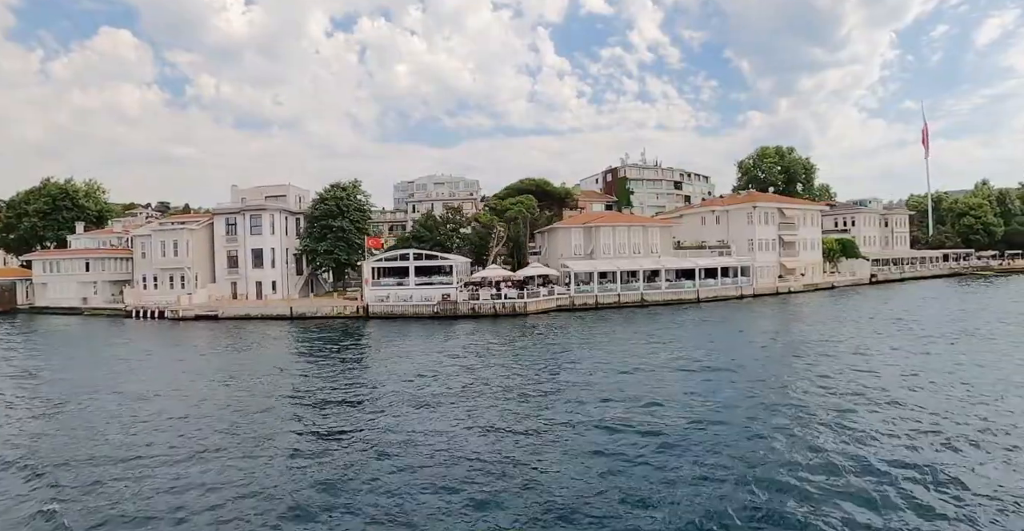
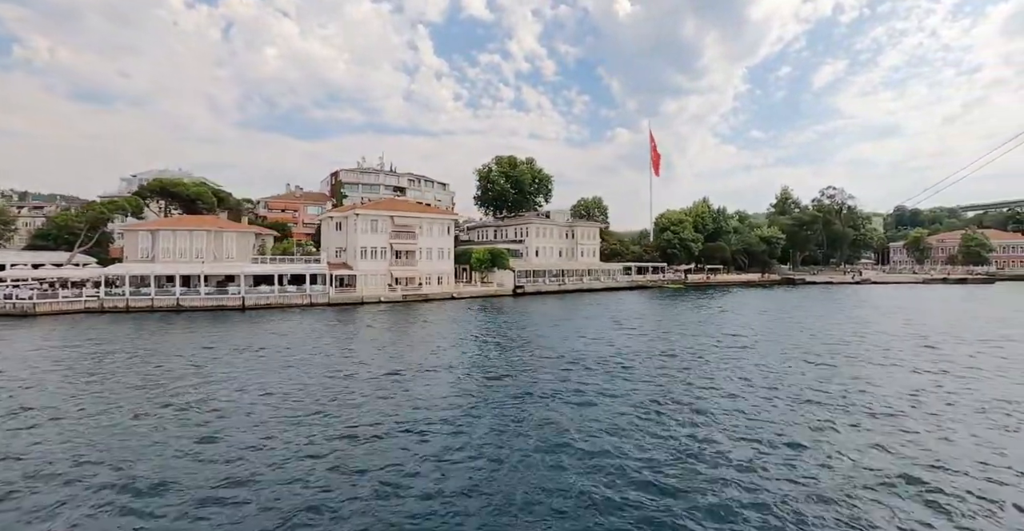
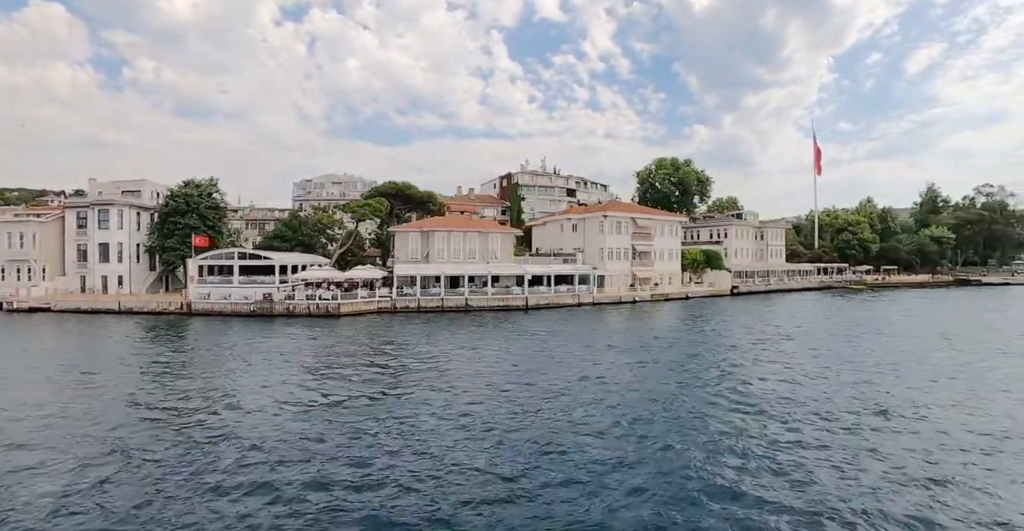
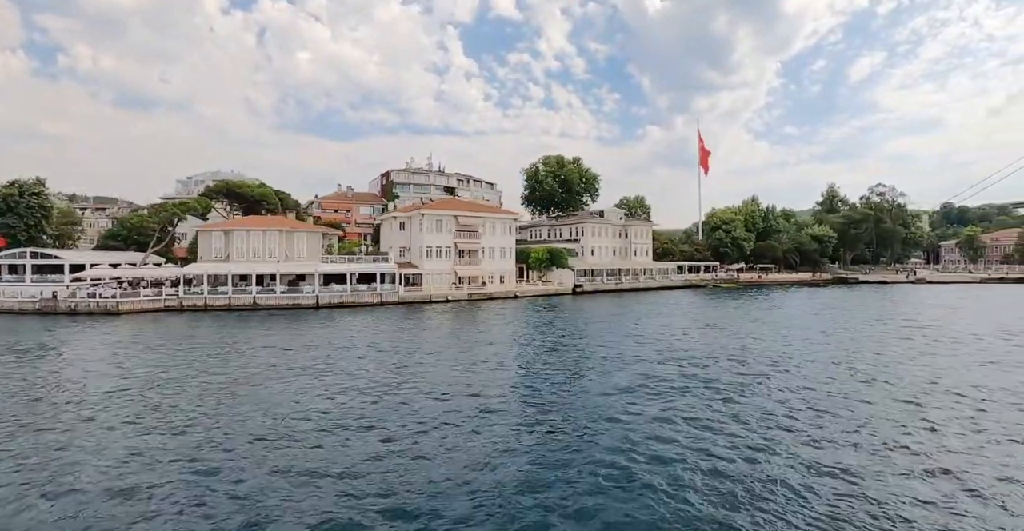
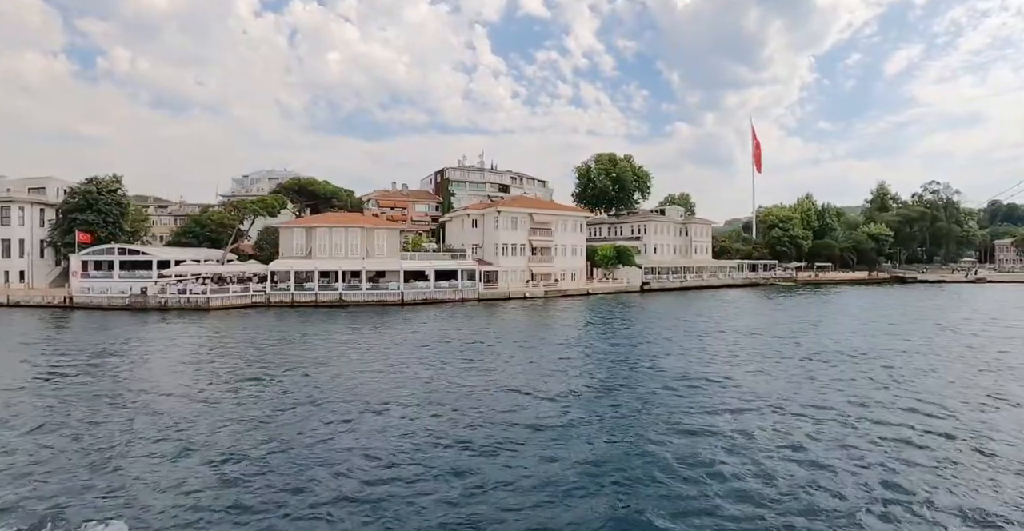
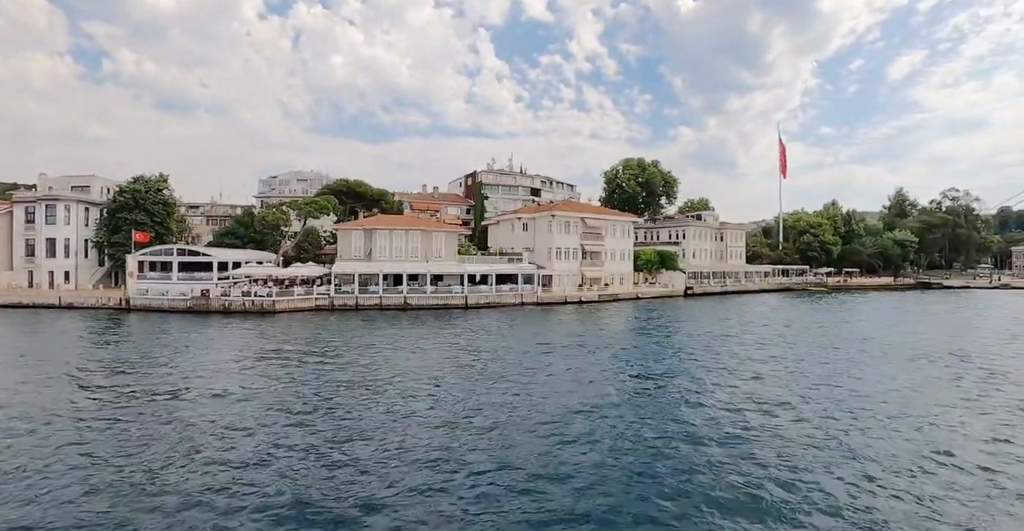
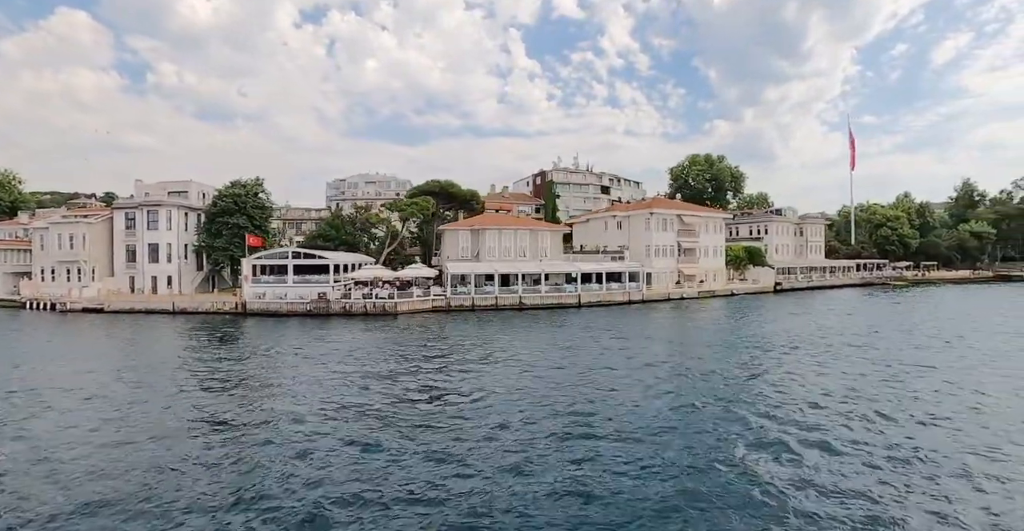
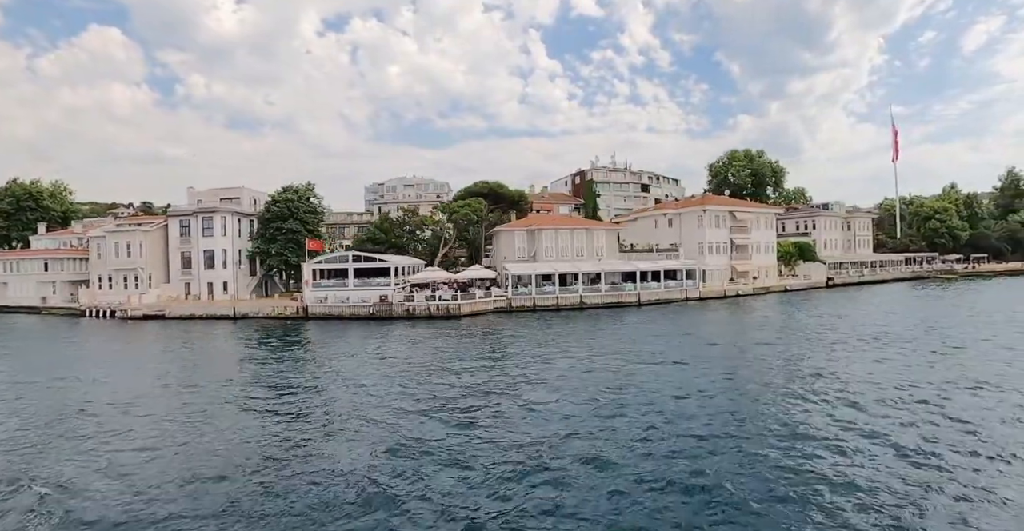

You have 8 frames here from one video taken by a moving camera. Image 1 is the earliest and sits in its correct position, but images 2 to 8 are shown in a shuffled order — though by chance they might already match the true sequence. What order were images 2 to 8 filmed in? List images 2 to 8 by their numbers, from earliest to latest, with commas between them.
8, 7, 3, 6, 5, 4, 2
